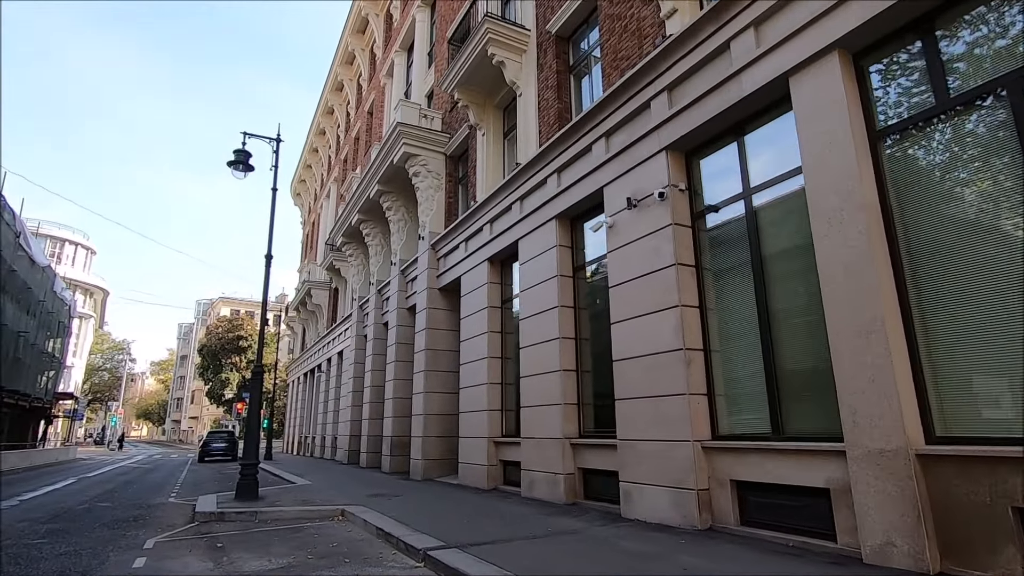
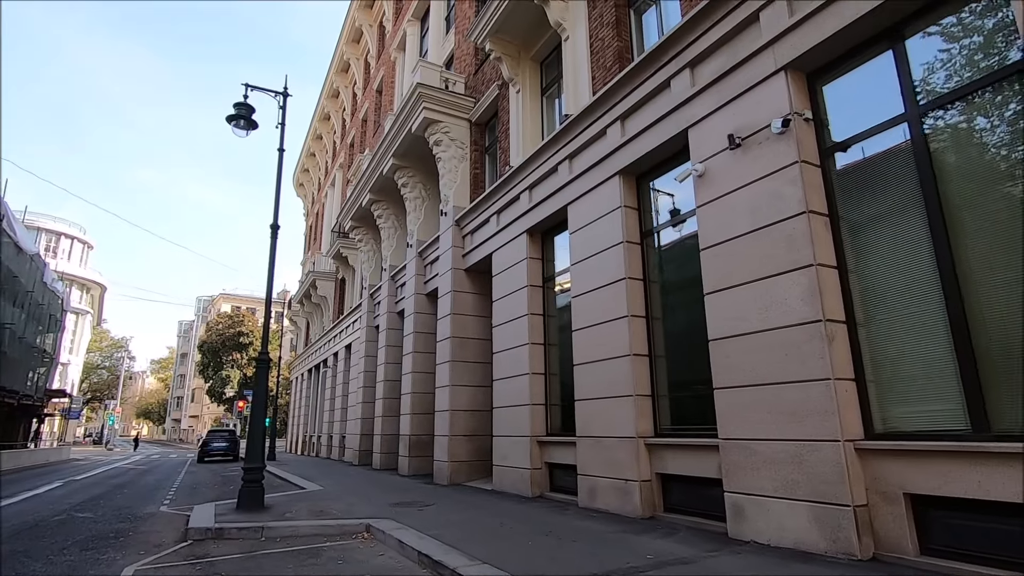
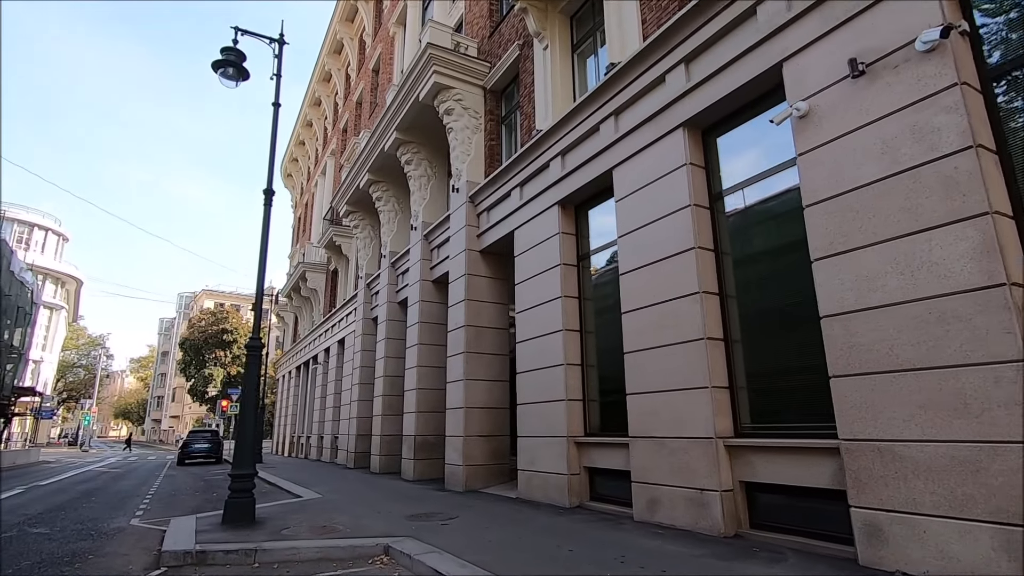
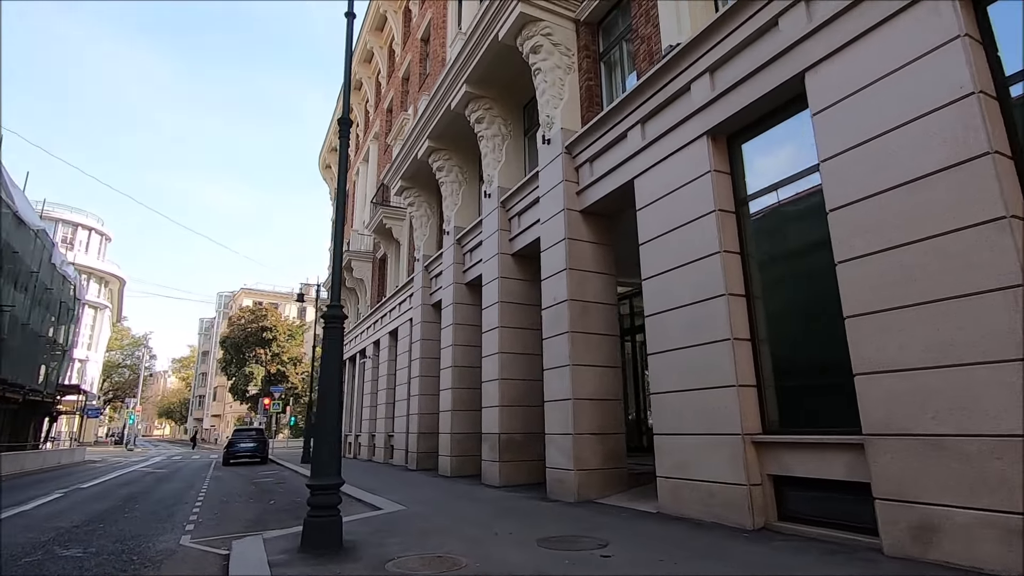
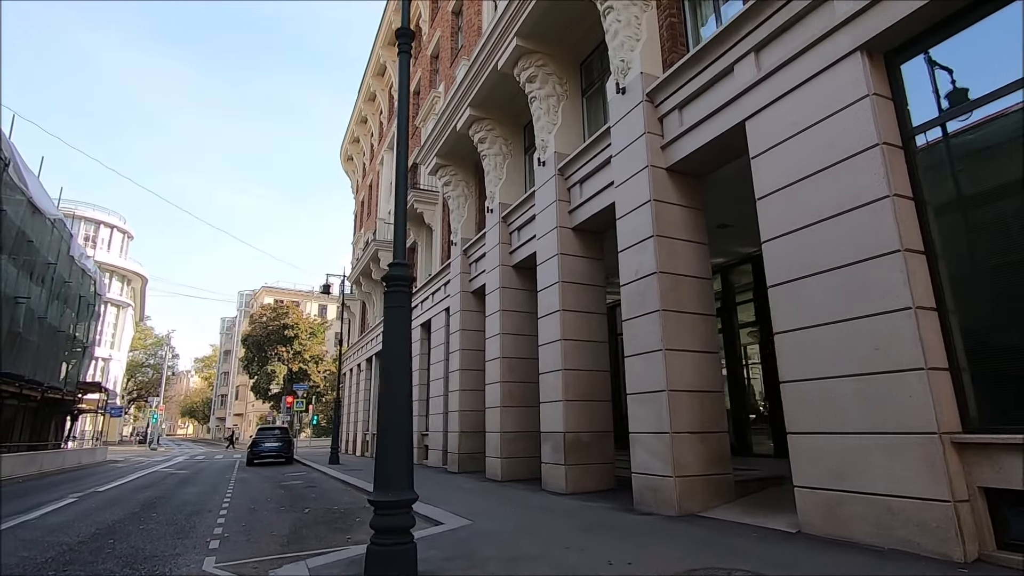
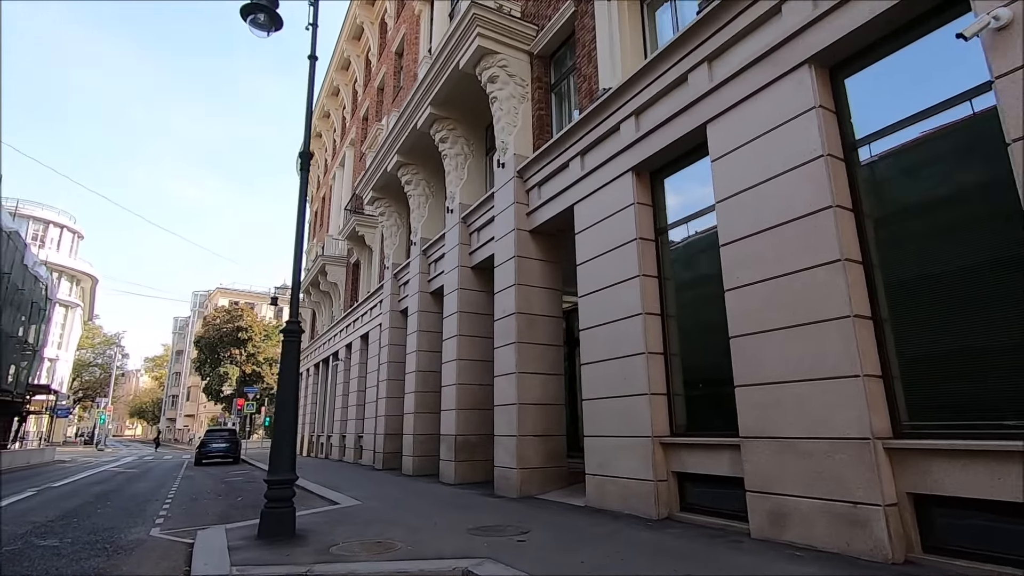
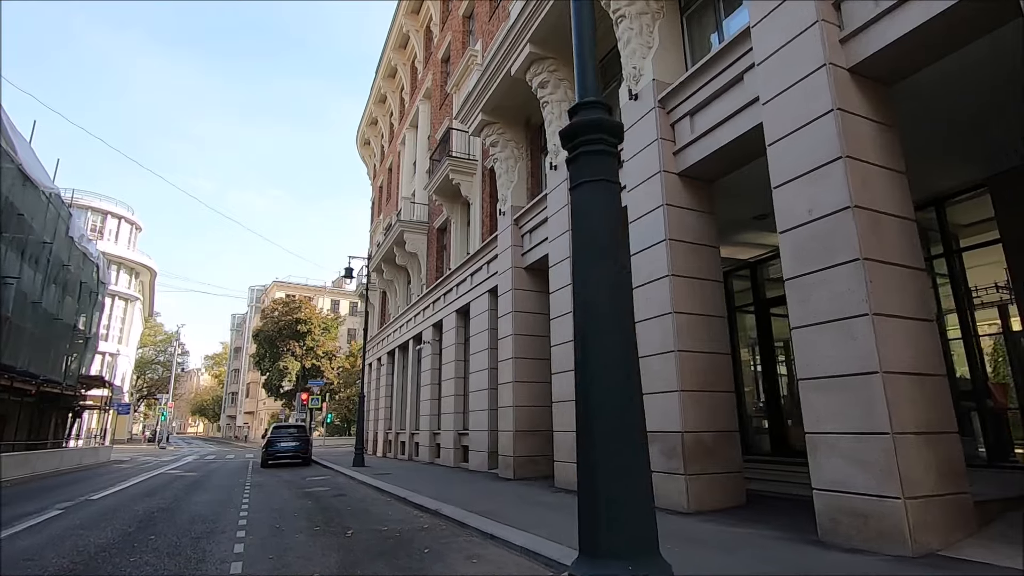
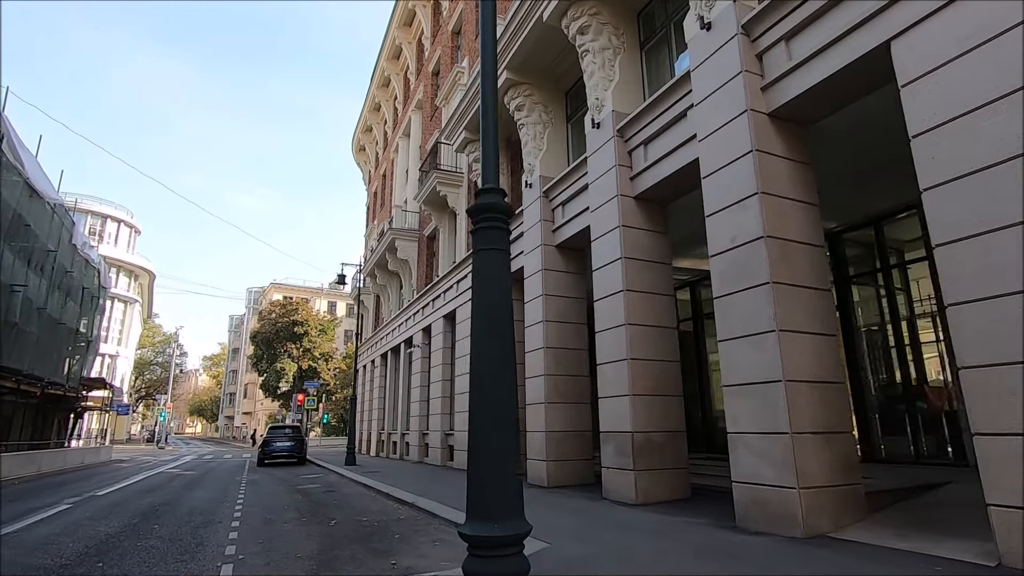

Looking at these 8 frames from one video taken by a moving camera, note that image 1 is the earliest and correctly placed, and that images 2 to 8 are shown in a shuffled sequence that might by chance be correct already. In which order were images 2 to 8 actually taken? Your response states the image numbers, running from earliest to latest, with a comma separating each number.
2, 3, 6, 4, 5, 8, 7
